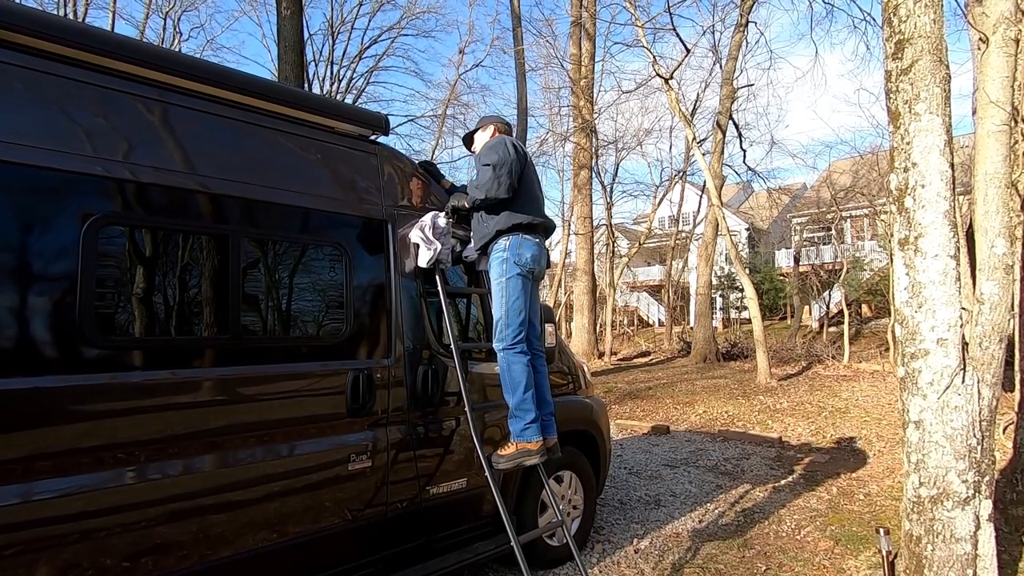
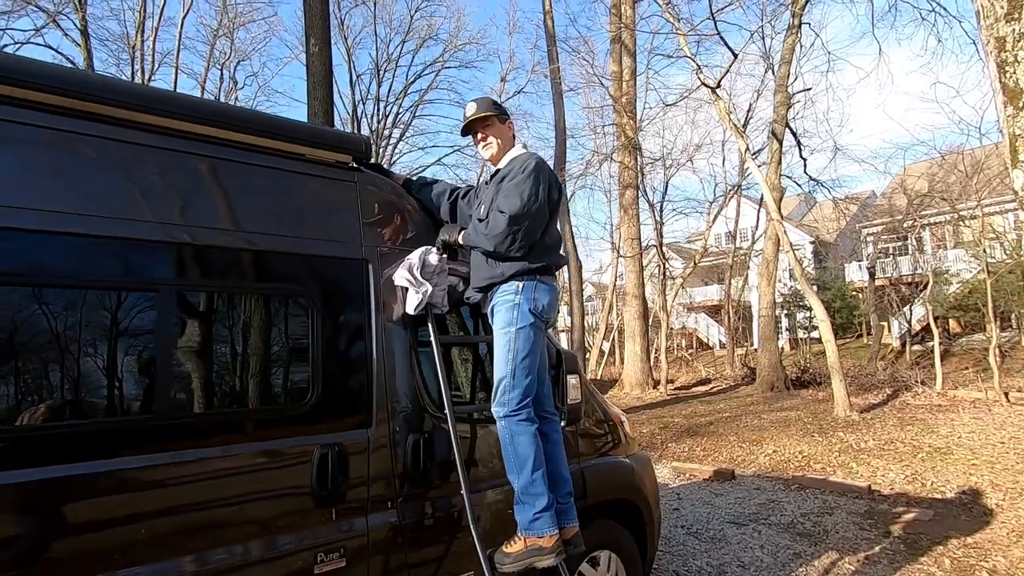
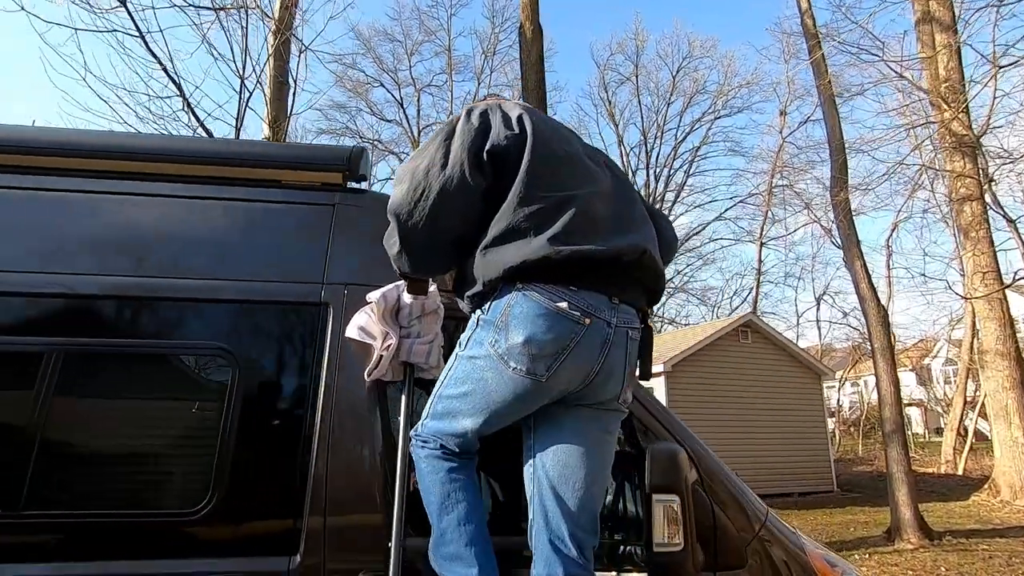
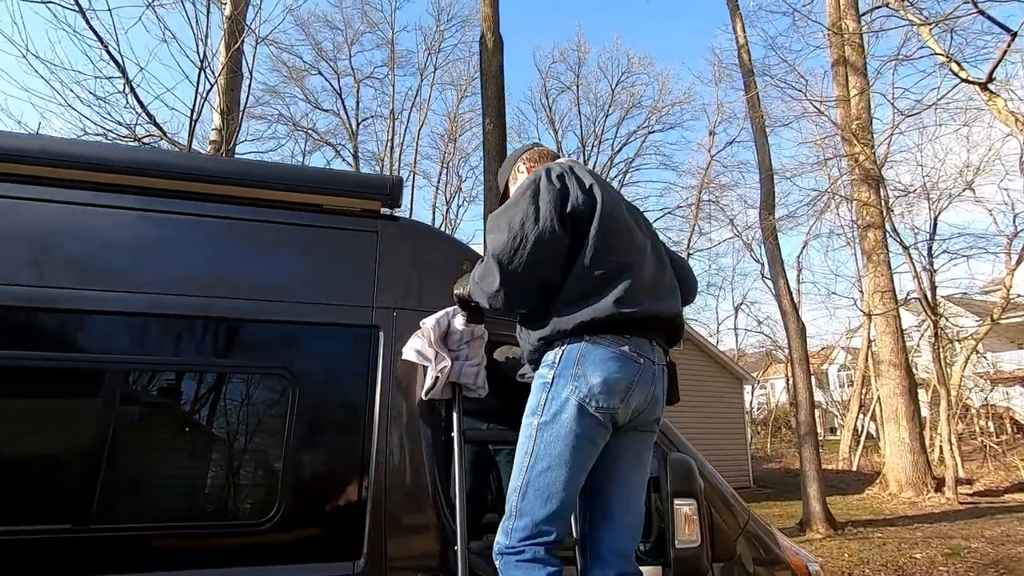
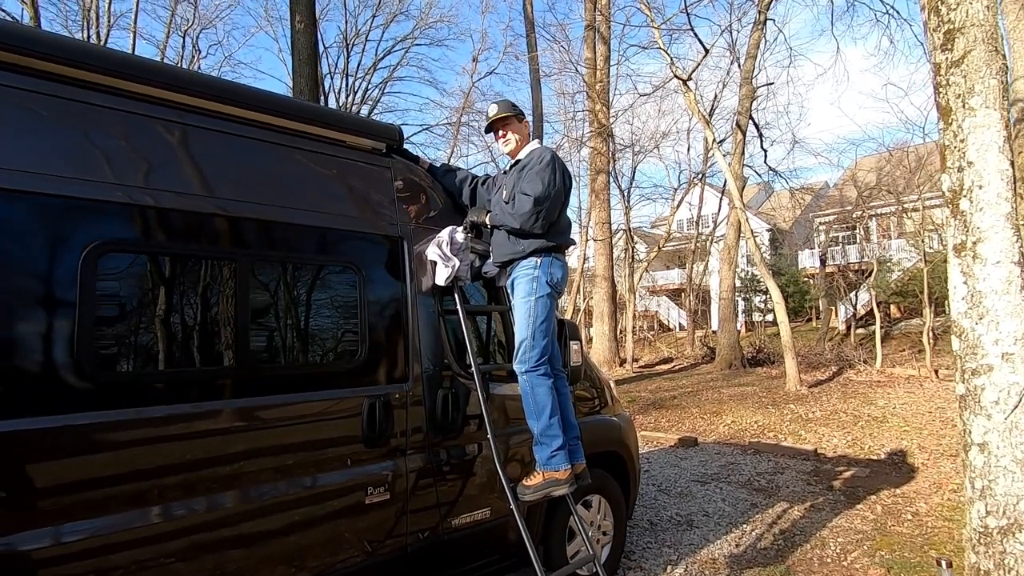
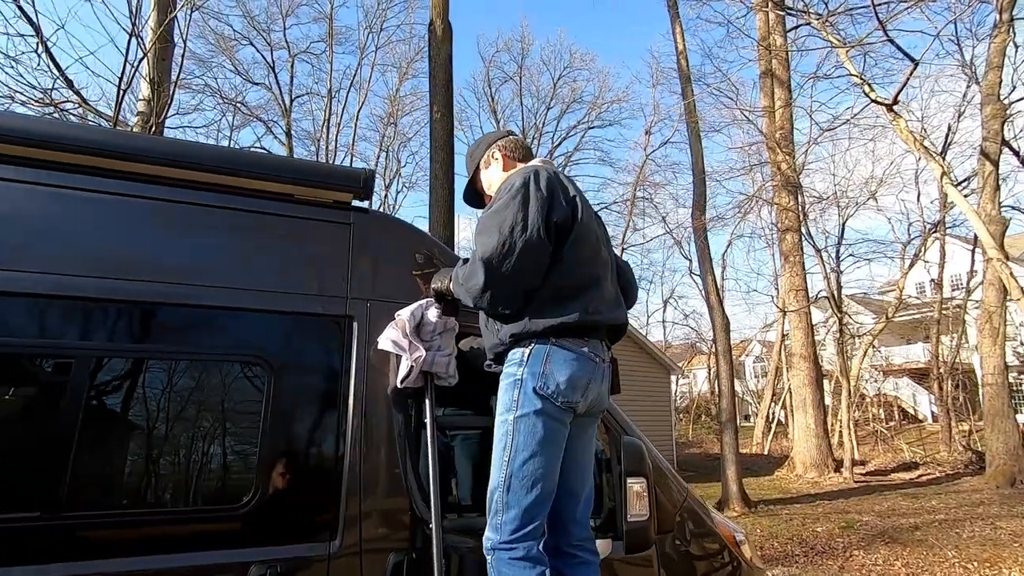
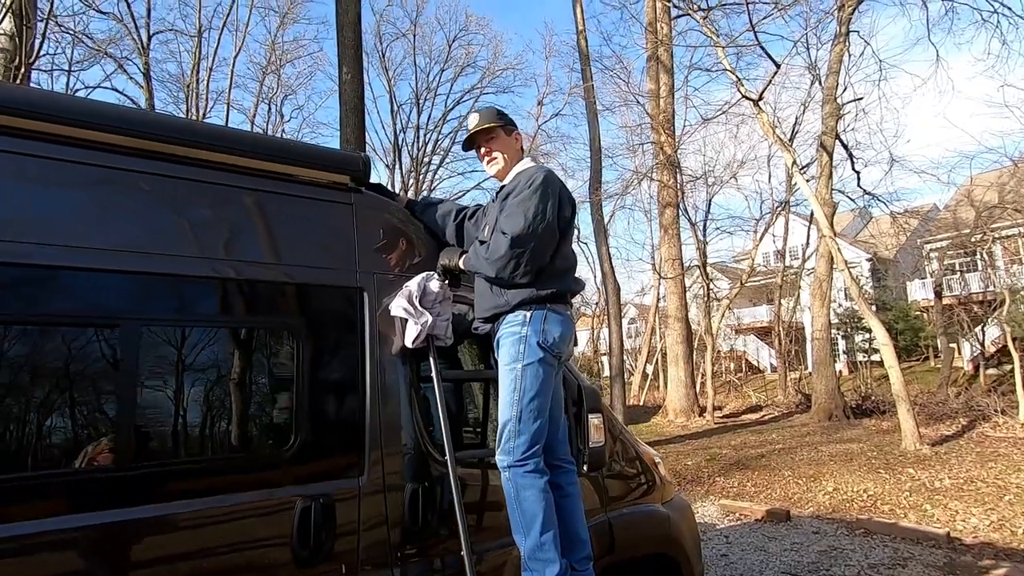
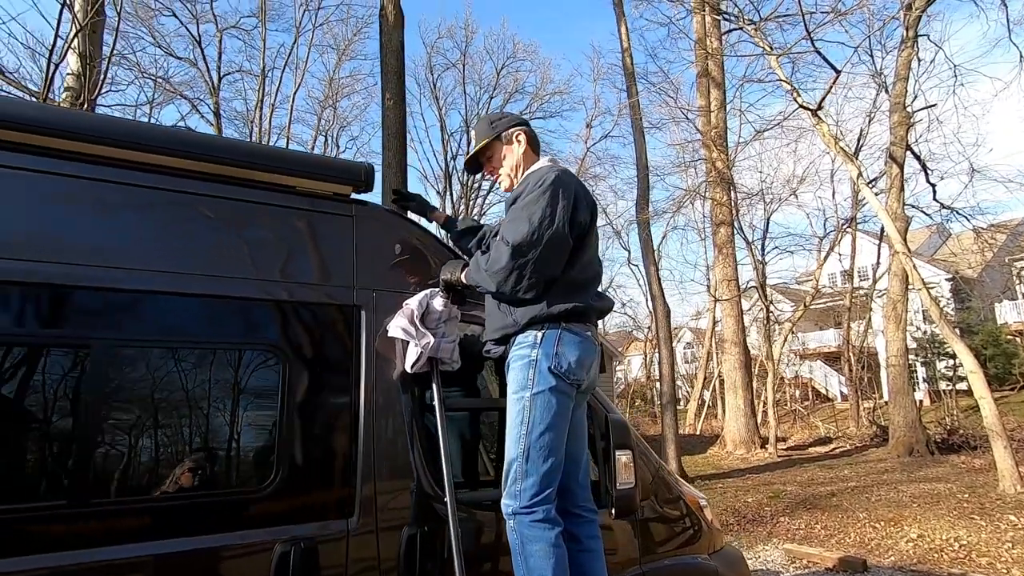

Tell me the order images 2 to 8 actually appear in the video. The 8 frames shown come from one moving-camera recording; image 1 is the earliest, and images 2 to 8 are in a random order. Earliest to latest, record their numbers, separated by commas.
5, 2, 7, 8, 6, 4, 3
